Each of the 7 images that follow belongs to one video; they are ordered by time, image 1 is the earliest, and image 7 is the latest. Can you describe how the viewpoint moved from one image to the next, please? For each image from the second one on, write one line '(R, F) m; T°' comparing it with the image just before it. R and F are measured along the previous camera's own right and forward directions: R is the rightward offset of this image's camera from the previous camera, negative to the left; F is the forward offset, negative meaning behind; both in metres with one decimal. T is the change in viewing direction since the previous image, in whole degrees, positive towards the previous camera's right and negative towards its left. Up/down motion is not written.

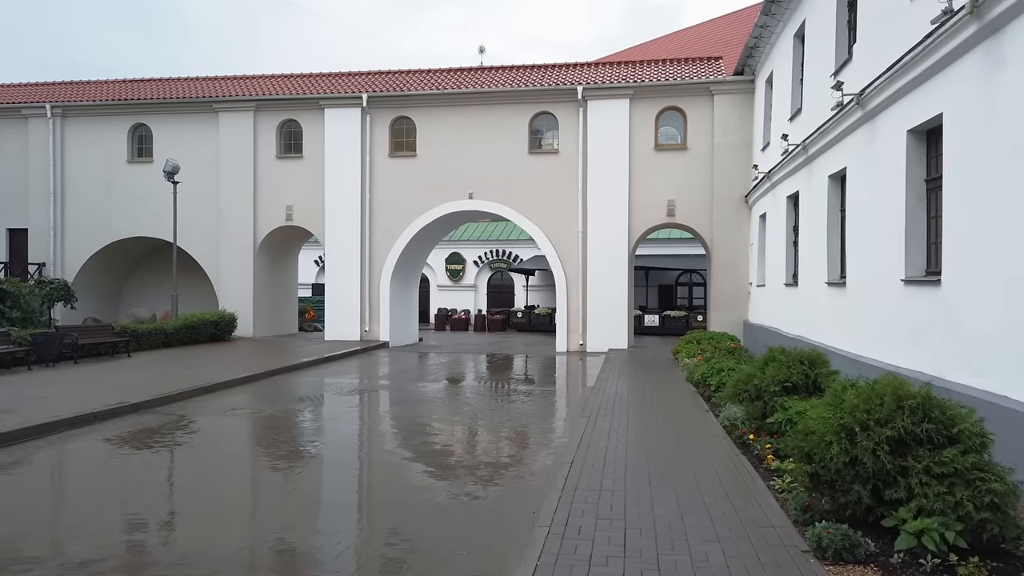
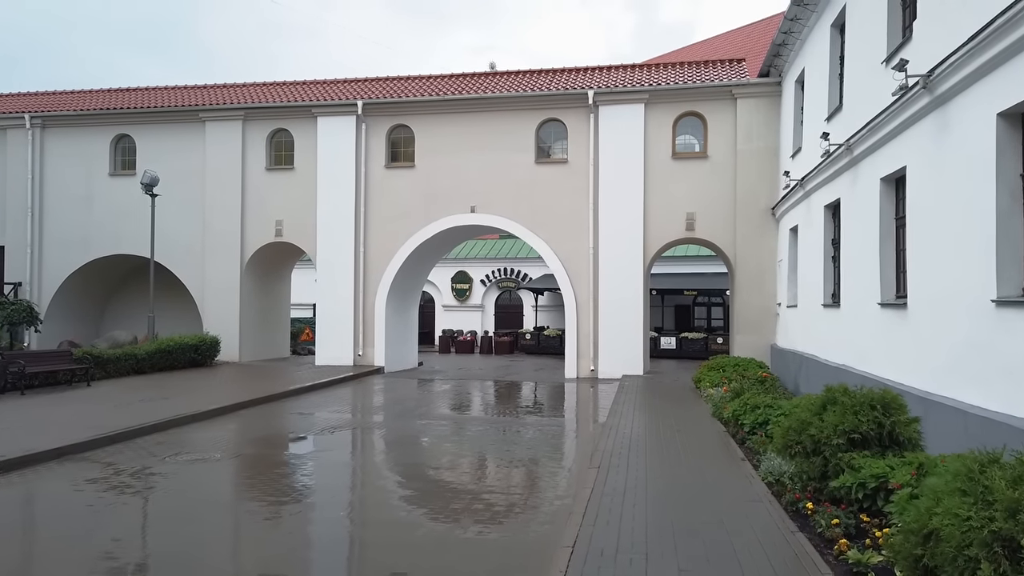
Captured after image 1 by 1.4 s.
(+0.2, +1.6) m; -1°
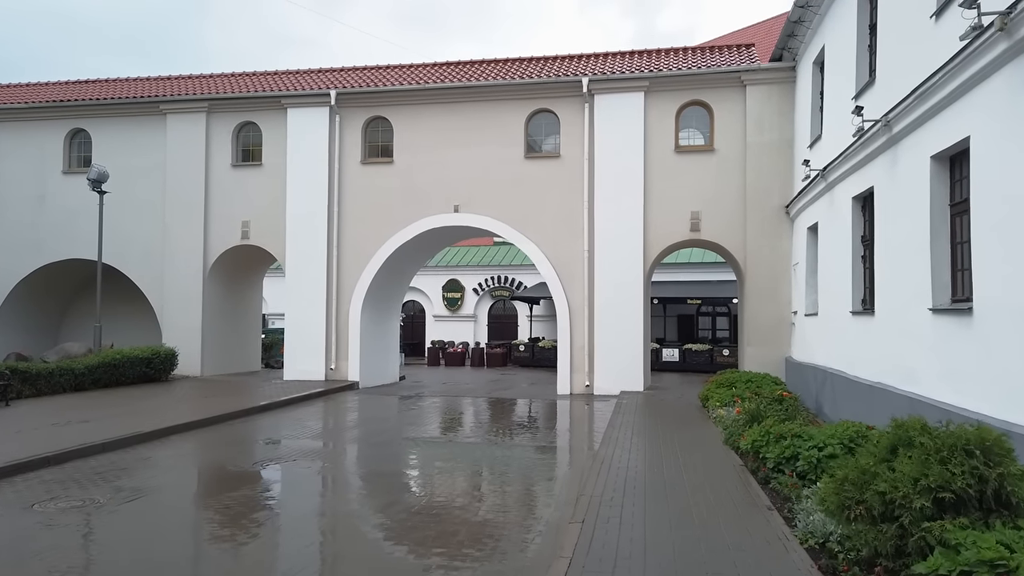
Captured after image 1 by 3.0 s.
(+0.3, +1.7) m; 0°
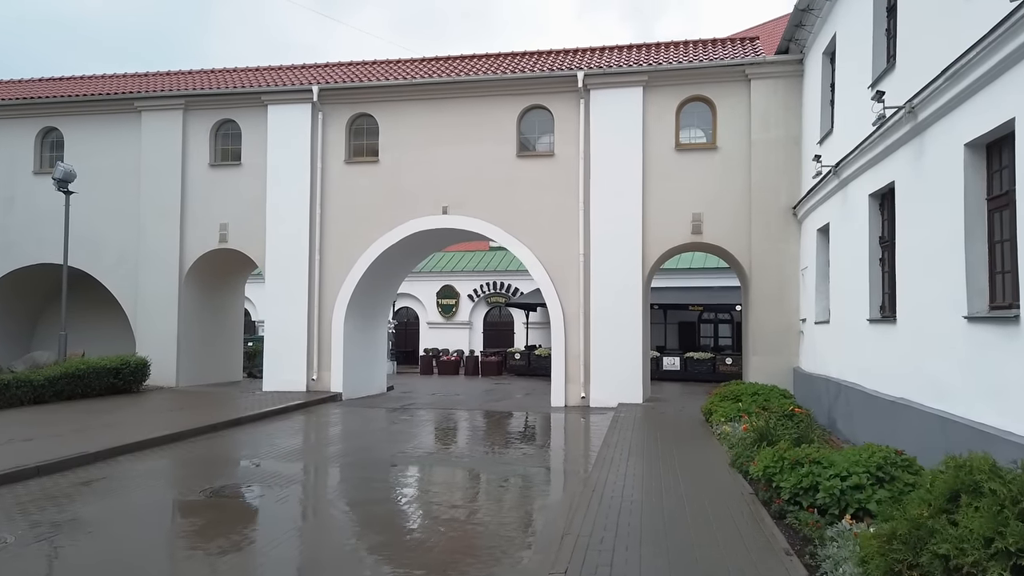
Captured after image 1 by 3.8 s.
(+0.2, +0.9) m; 0°
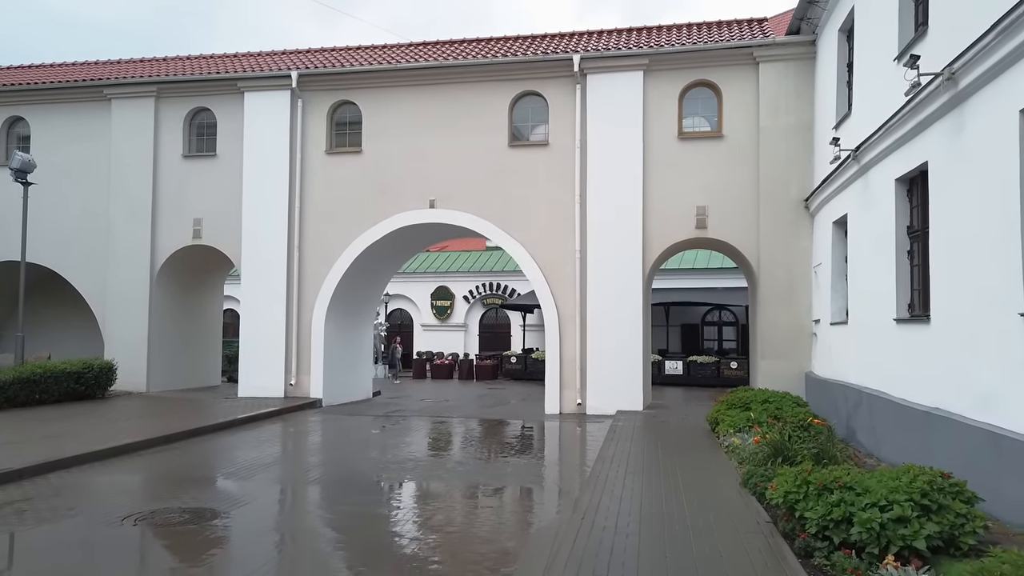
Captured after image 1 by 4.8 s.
(+0.2, +1.1) m; 0°
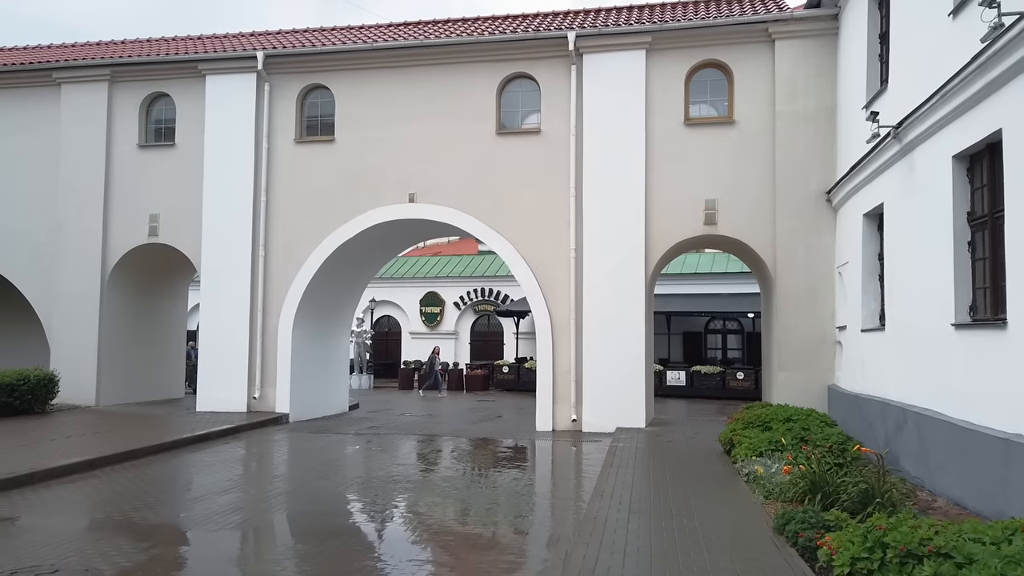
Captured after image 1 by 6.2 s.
(+0.2, +1.5) m; 0°
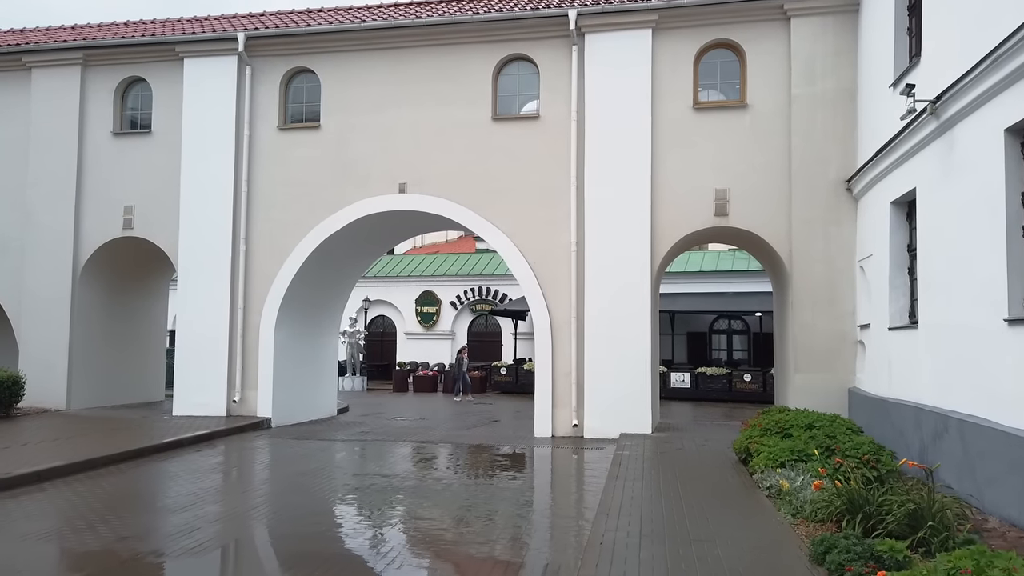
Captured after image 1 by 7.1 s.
(+0.1, +0.9) m; 0°
